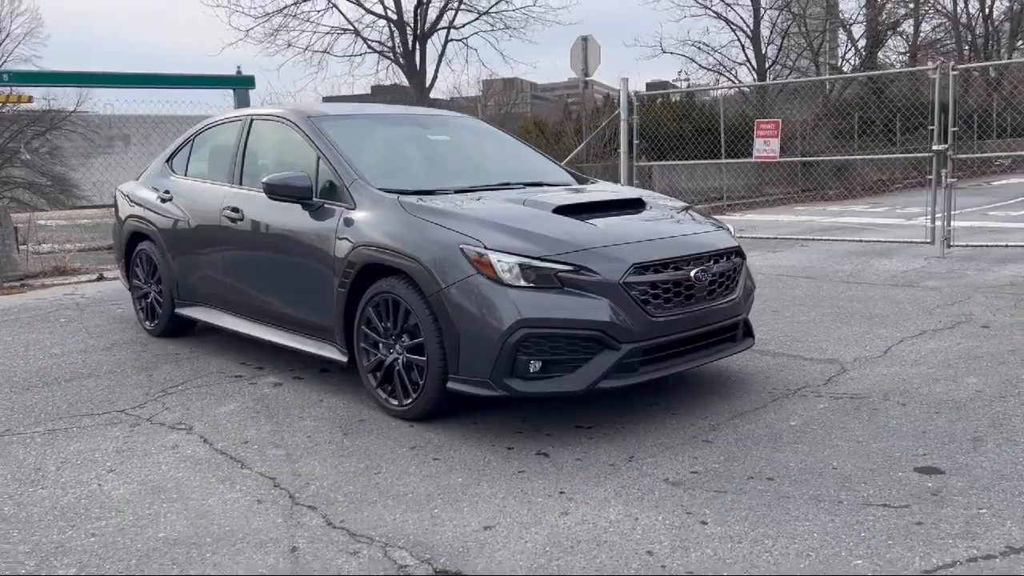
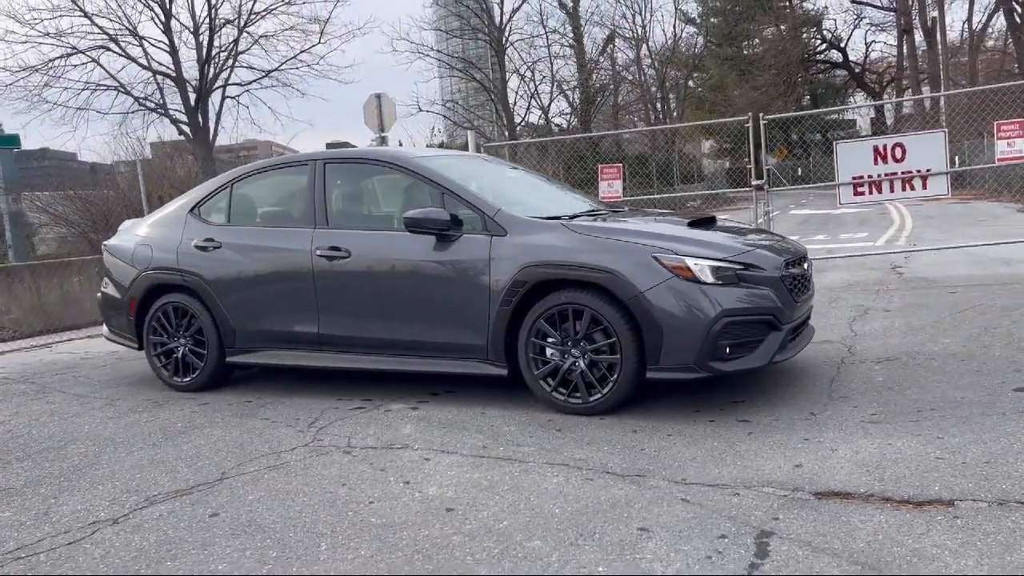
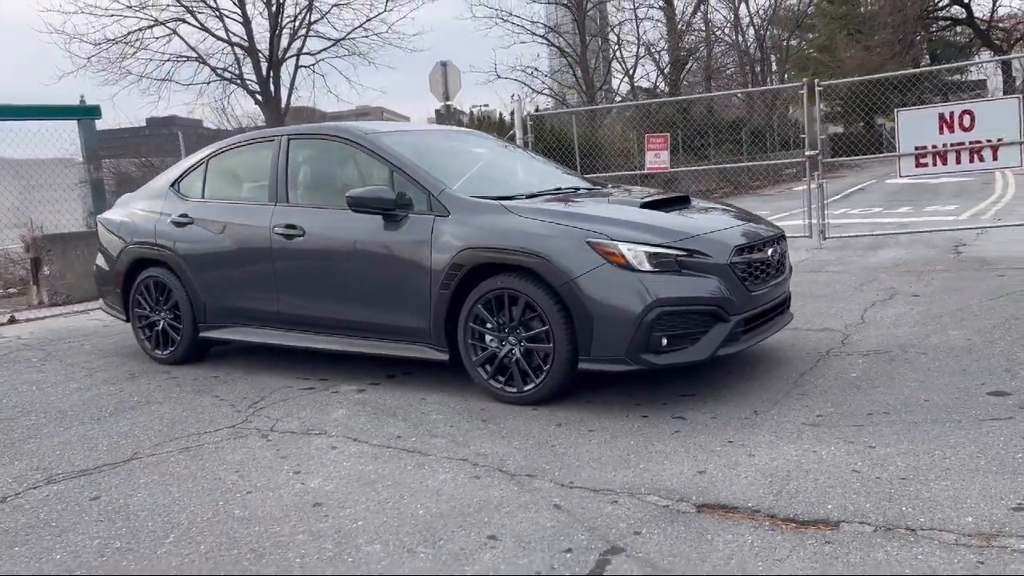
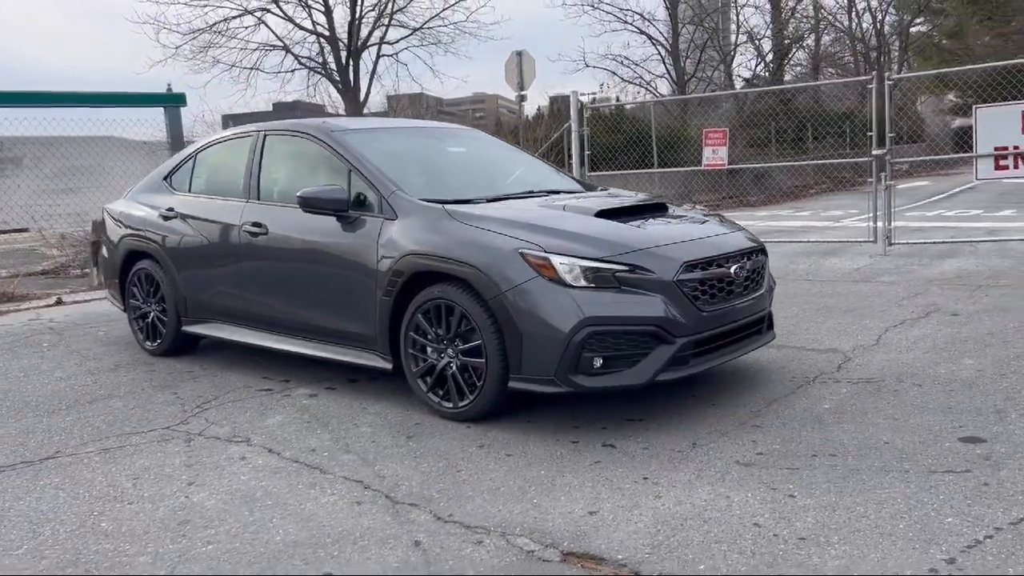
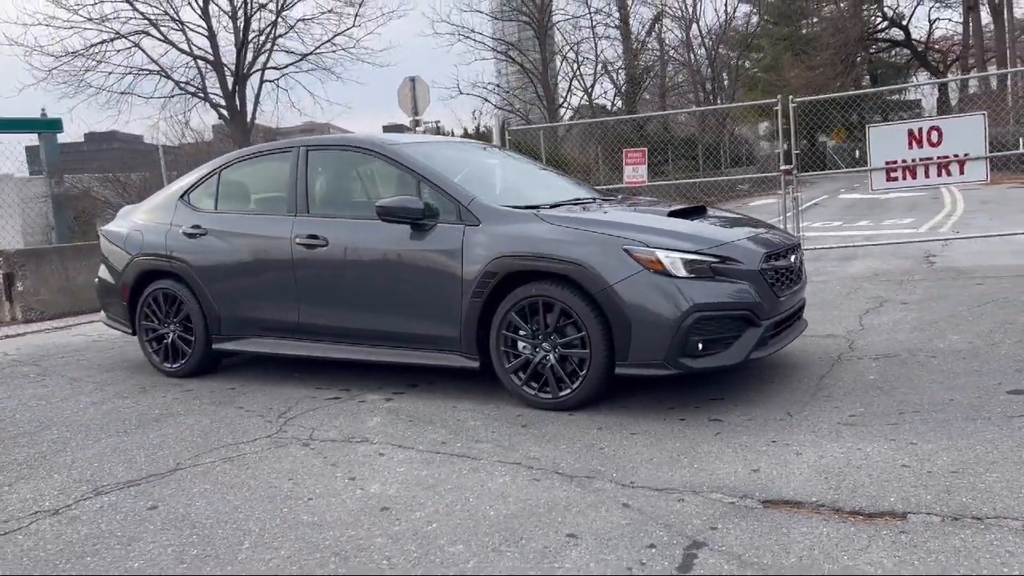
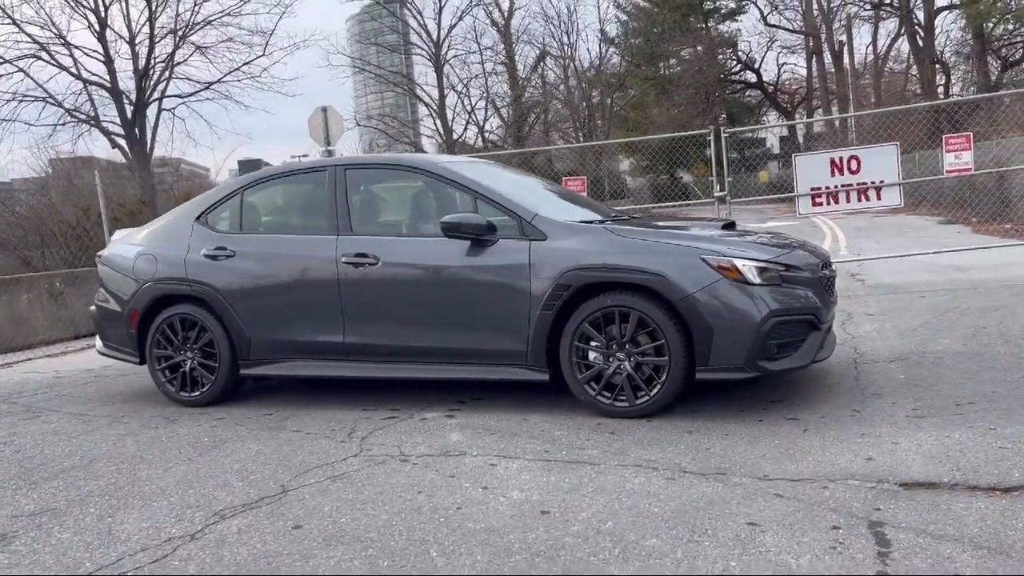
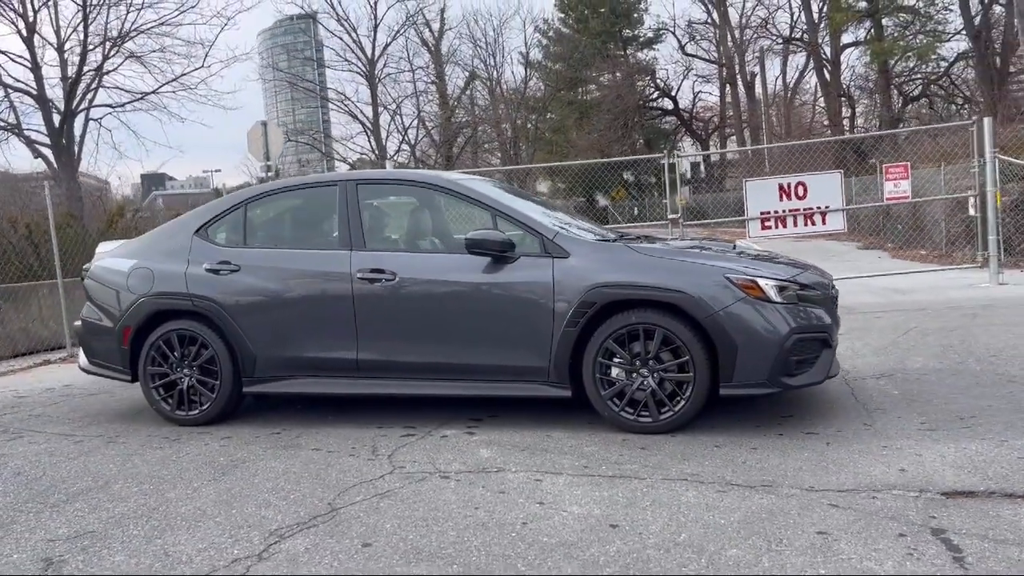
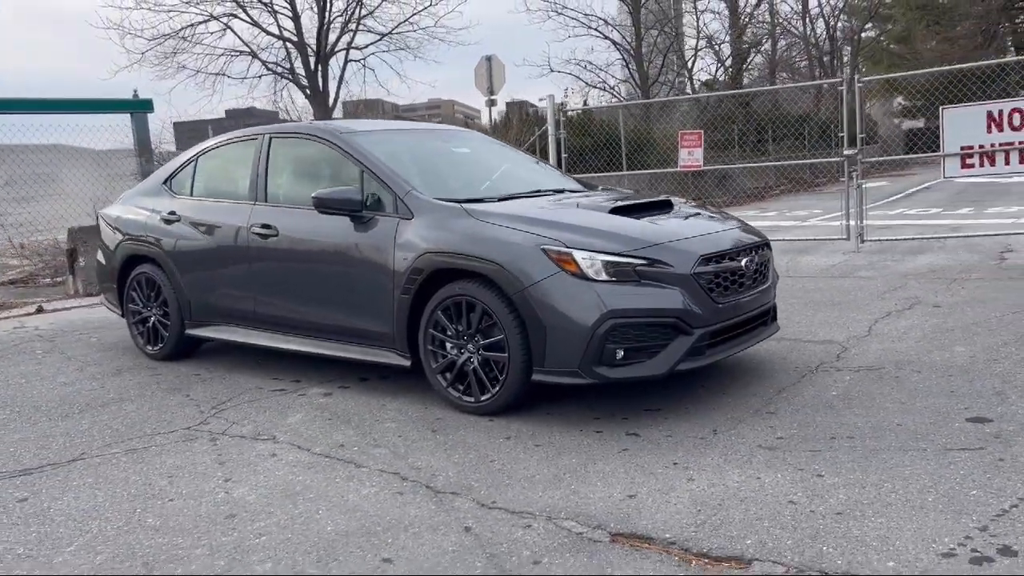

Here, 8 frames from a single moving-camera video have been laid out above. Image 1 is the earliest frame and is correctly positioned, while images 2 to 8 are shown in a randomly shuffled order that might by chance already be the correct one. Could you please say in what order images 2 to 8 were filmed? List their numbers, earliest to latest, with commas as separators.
4, 8, 3, 5, 2, 6, 7
